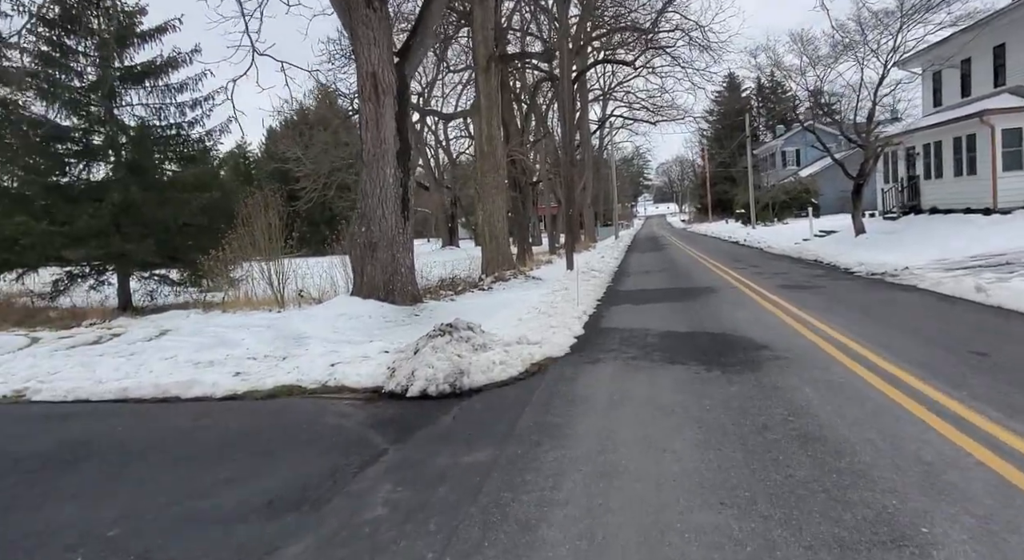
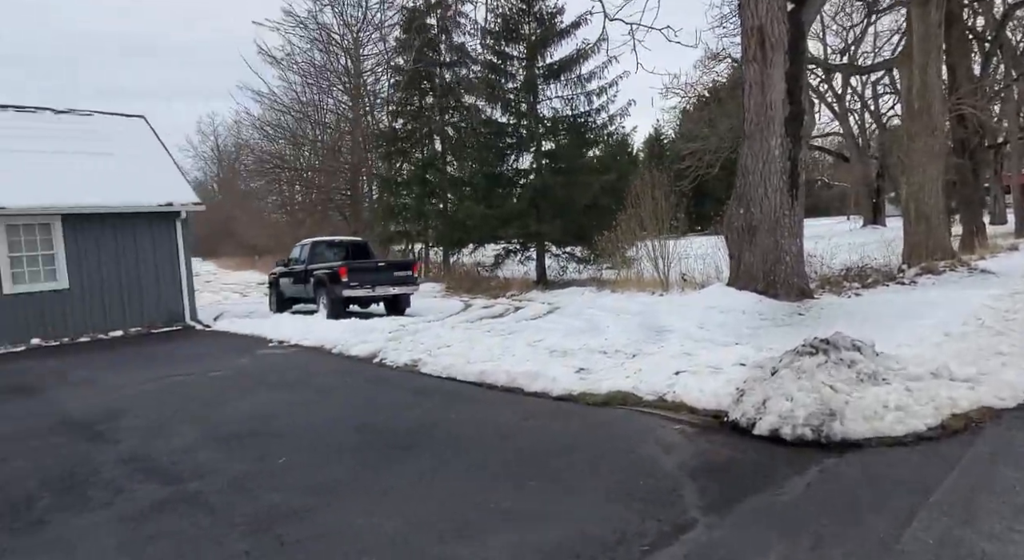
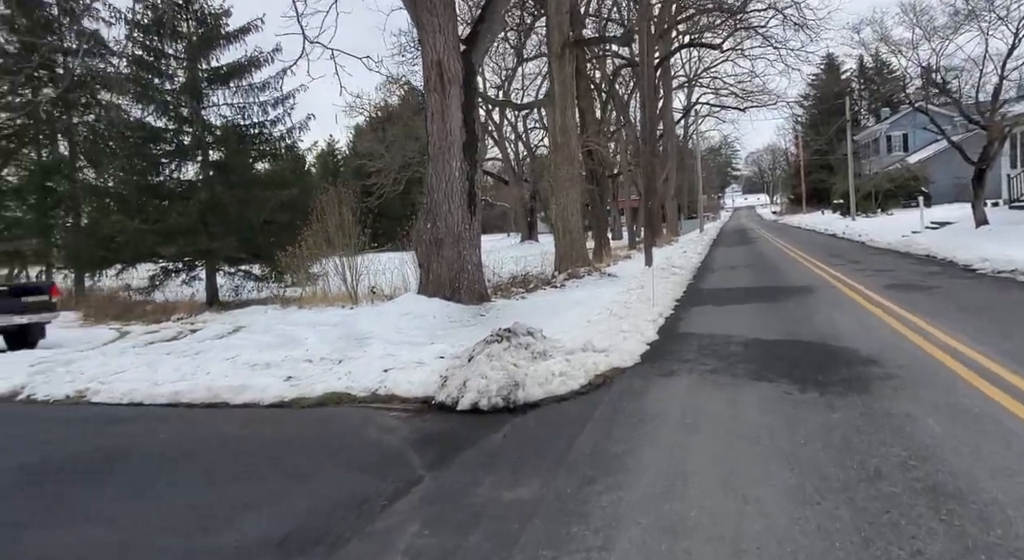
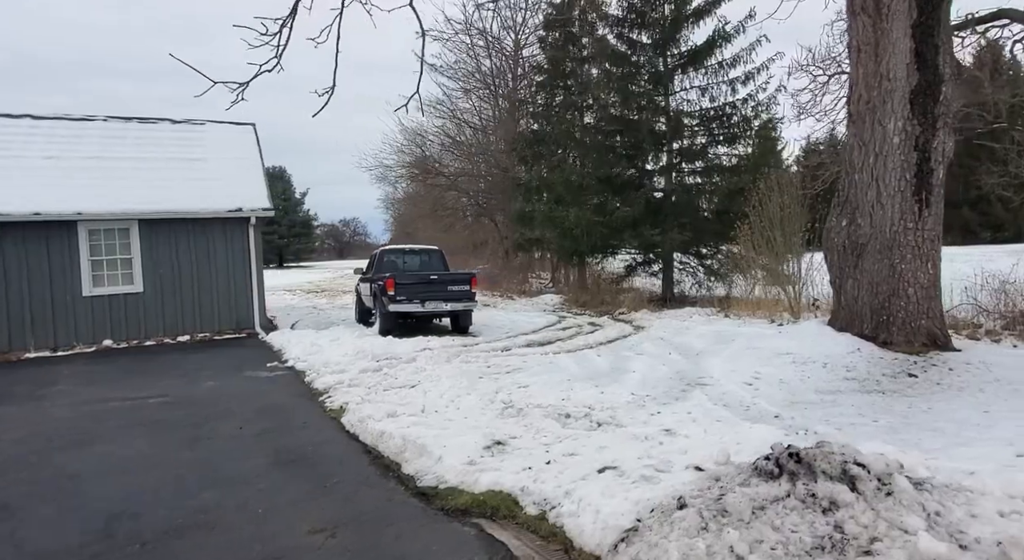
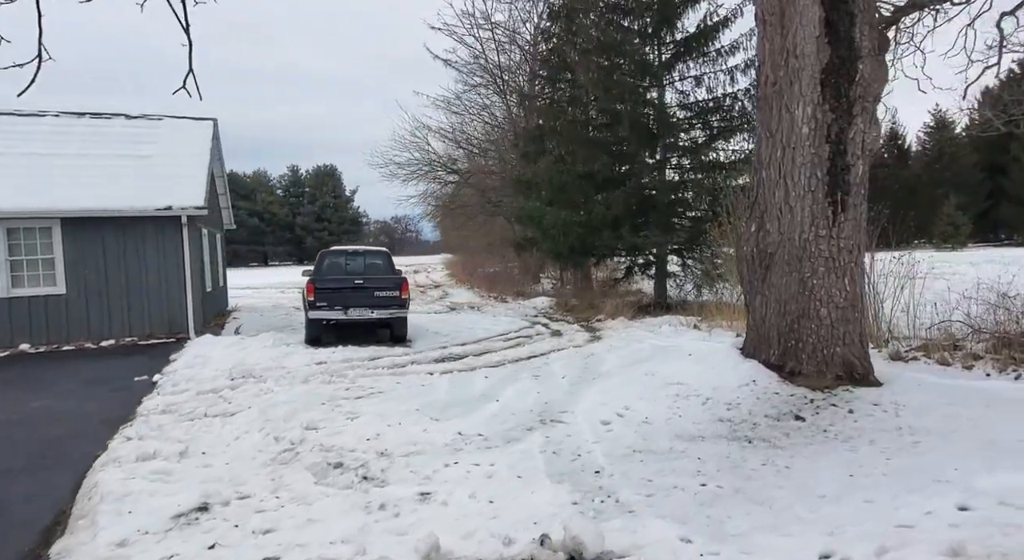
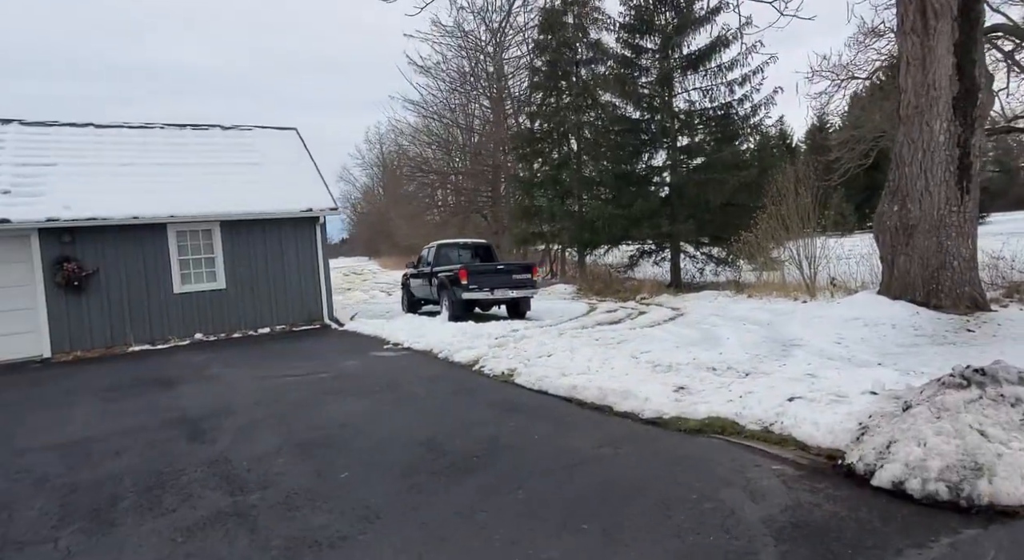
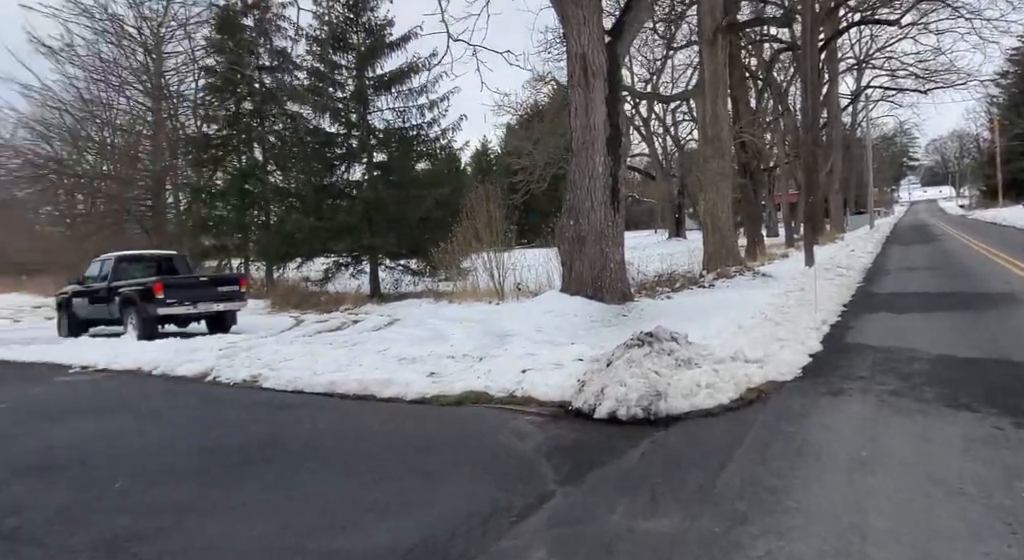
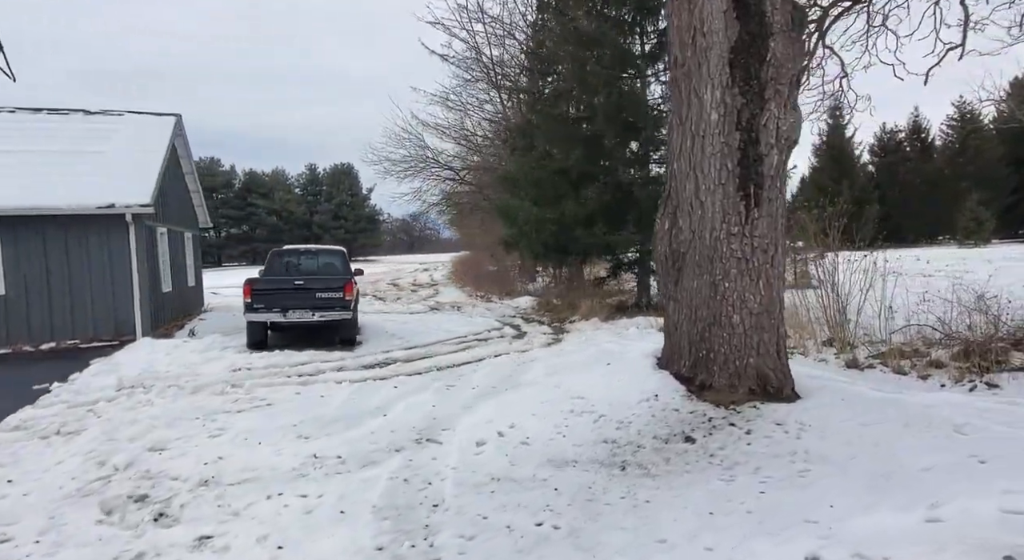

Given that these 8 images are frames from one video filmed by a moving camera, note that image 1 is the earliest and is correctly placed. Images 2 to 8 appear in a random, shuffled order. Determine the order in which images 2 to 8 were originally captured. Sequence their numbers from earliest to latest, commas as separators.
3, 7, 2, 6, 4, 5, 8
